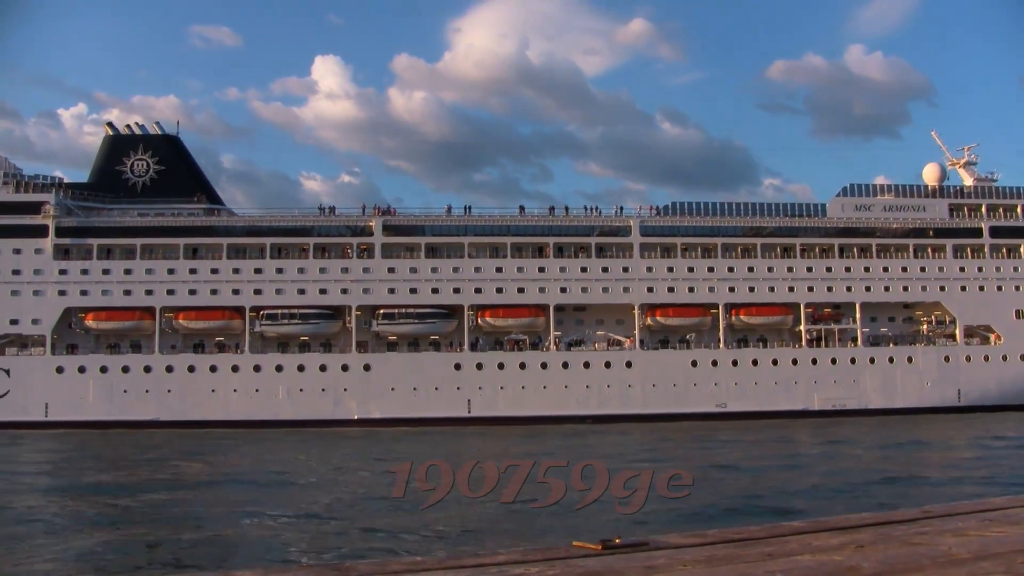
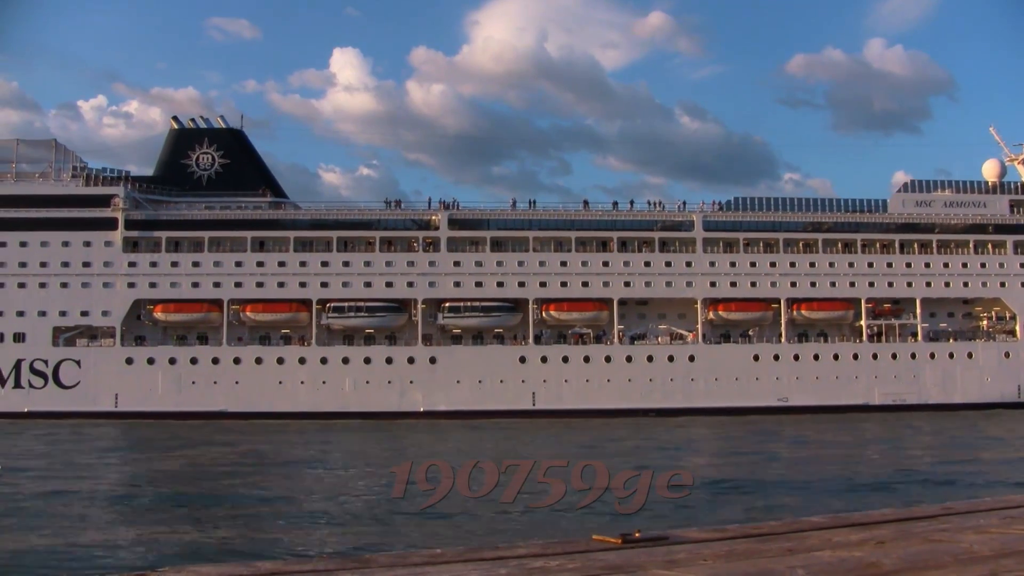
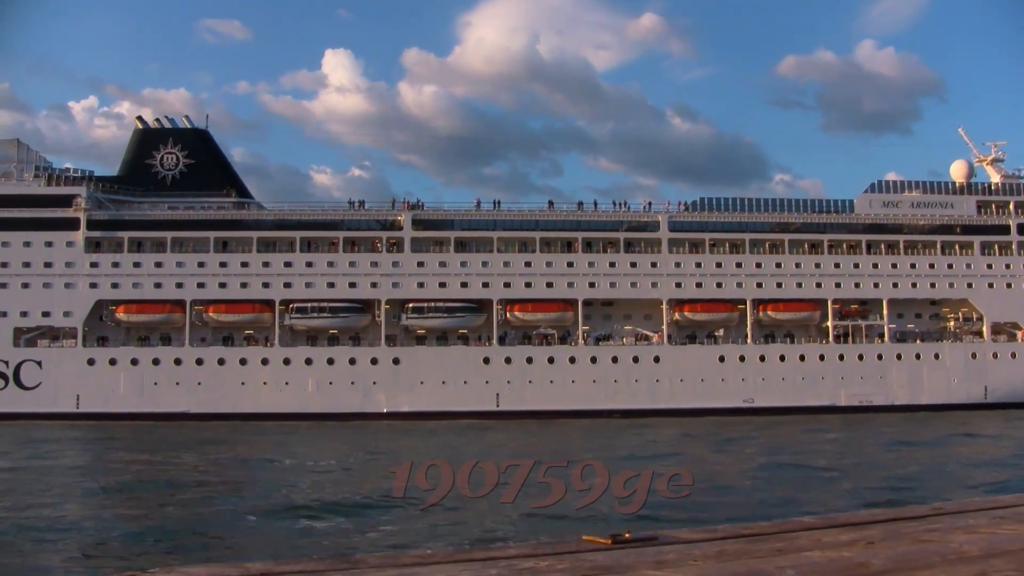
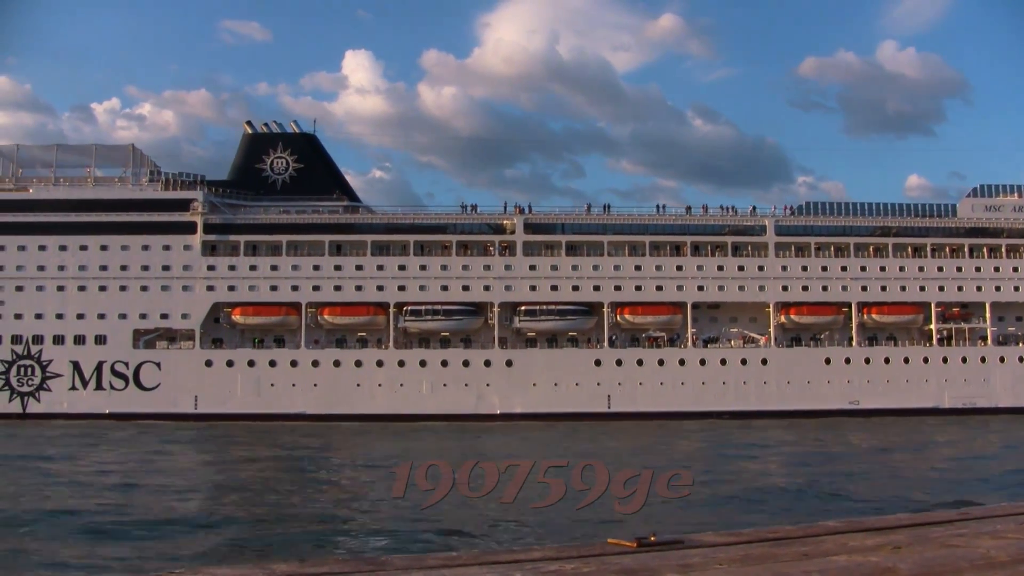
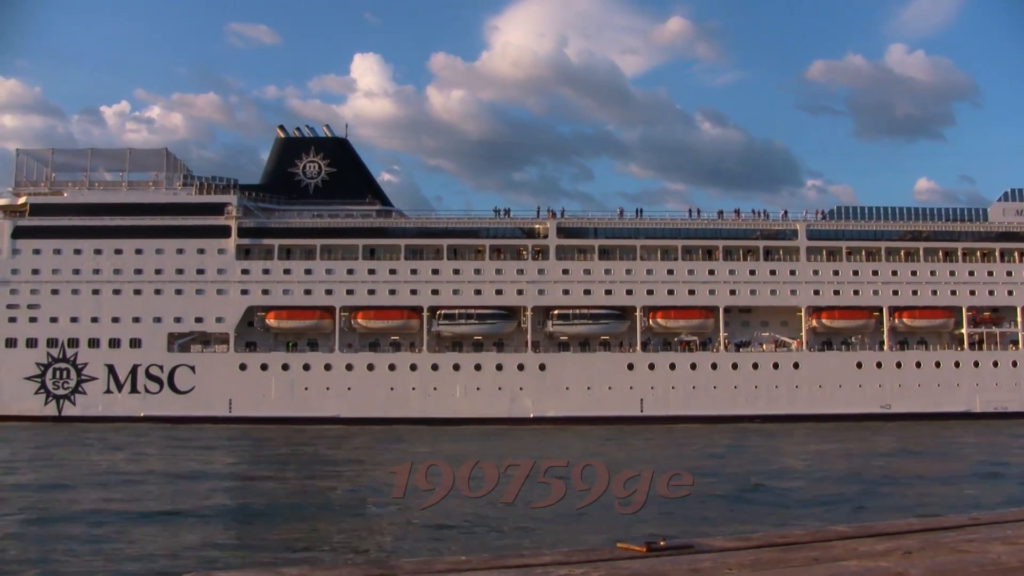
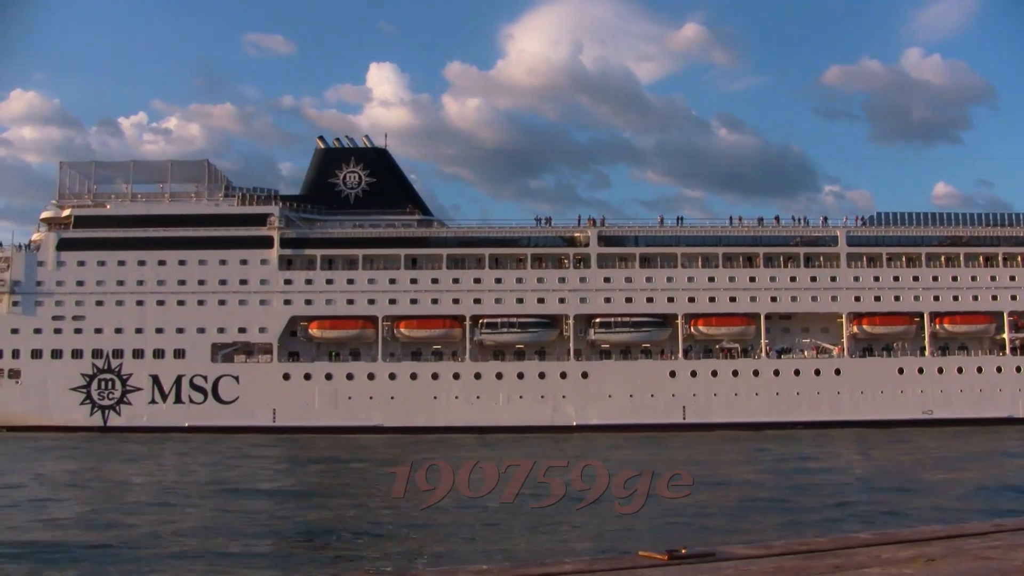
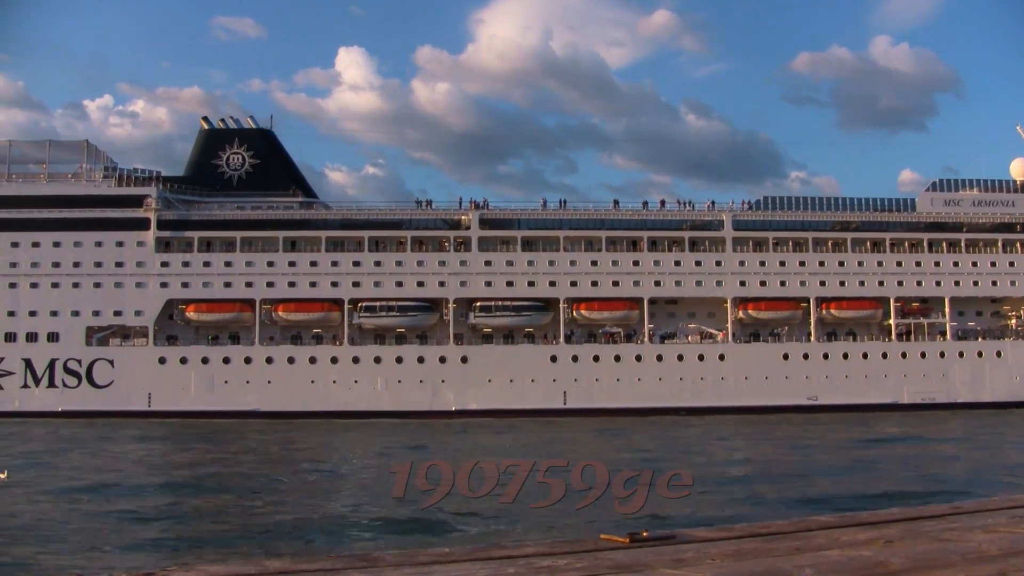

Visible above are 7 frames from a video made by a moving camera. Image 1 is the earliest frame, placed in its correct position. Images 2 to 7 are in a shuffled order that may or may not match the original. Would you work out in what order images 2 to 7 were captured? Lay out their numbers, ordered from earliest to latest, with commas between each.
3, 2, 7, 4, 5, 6
